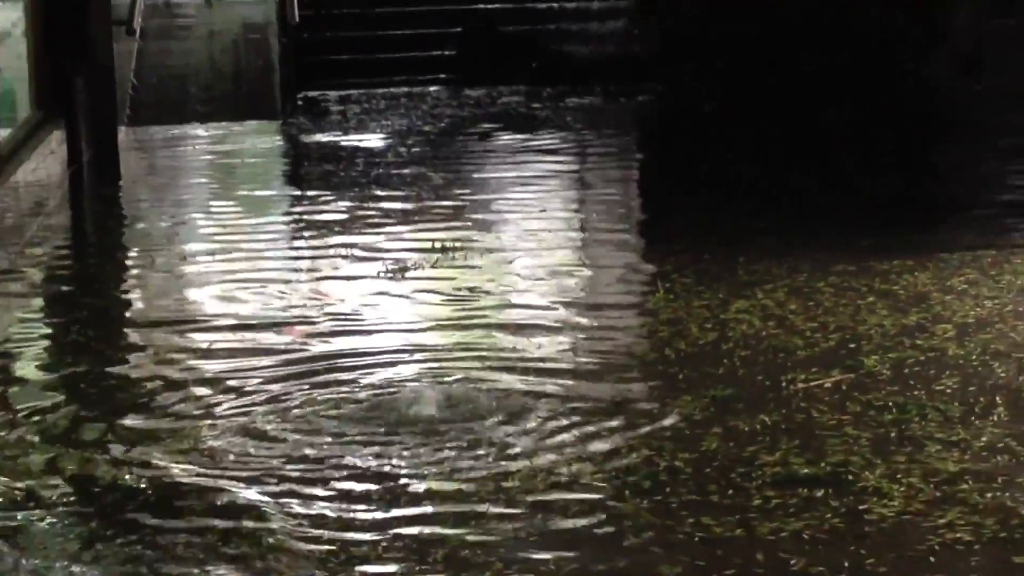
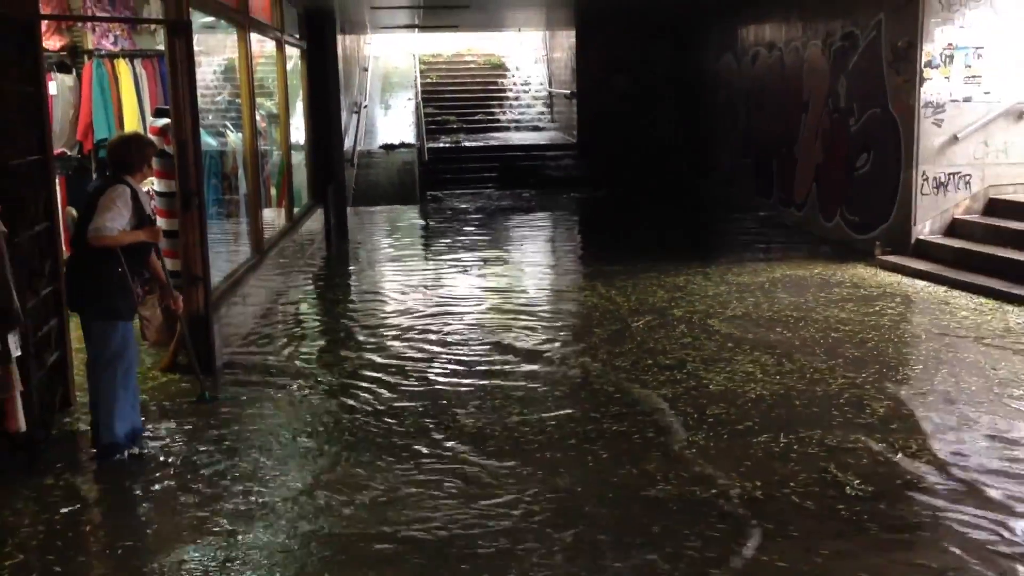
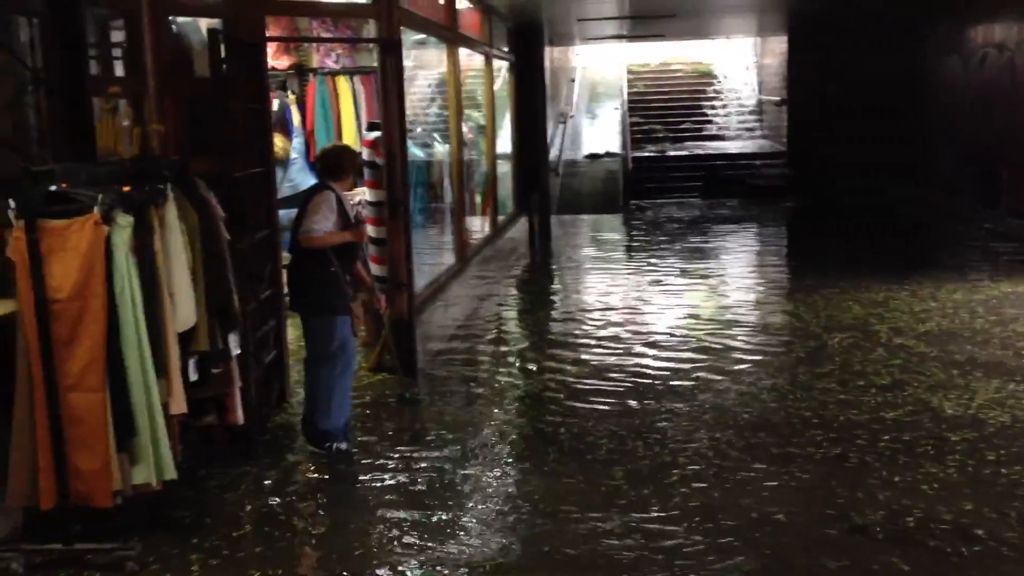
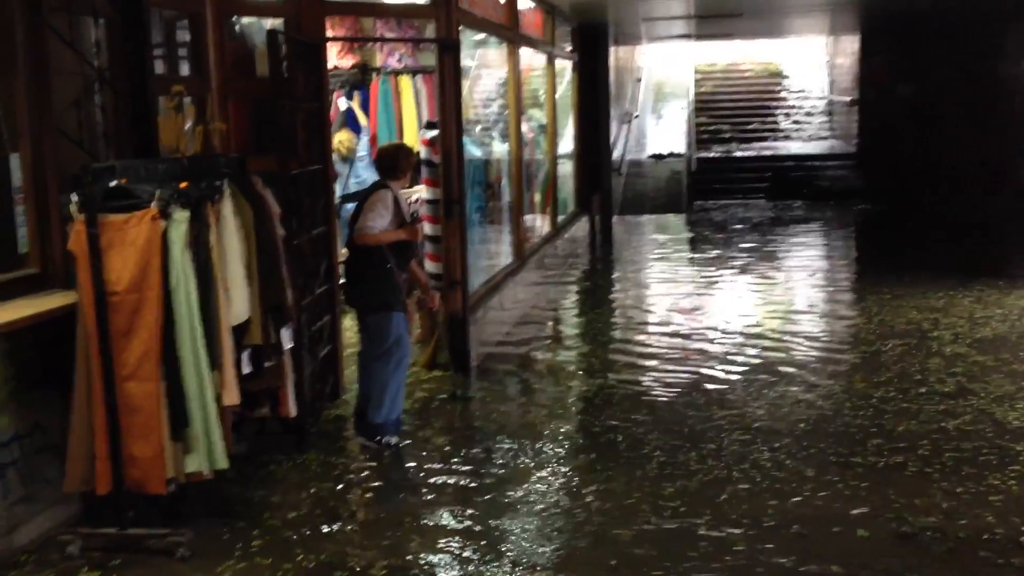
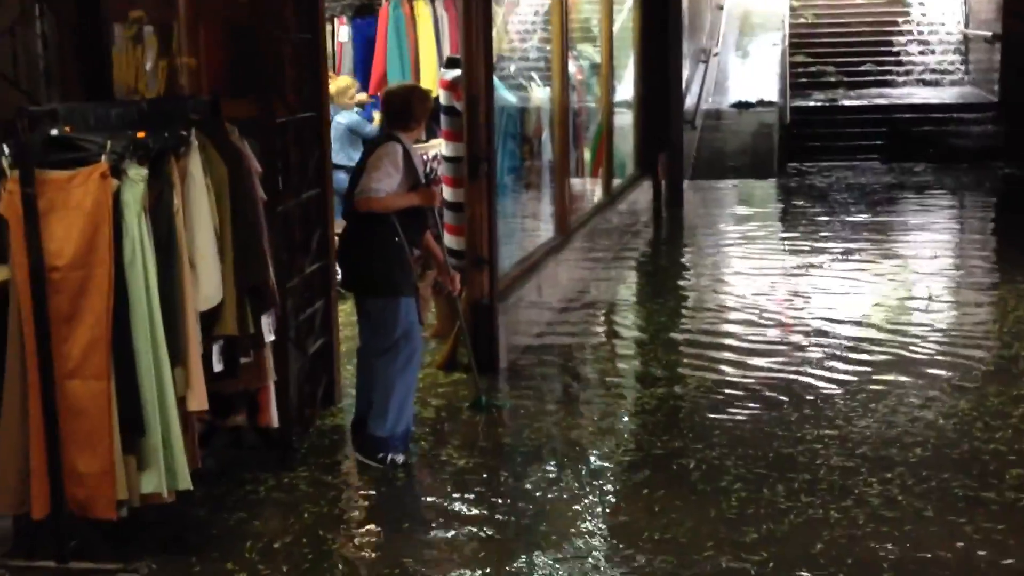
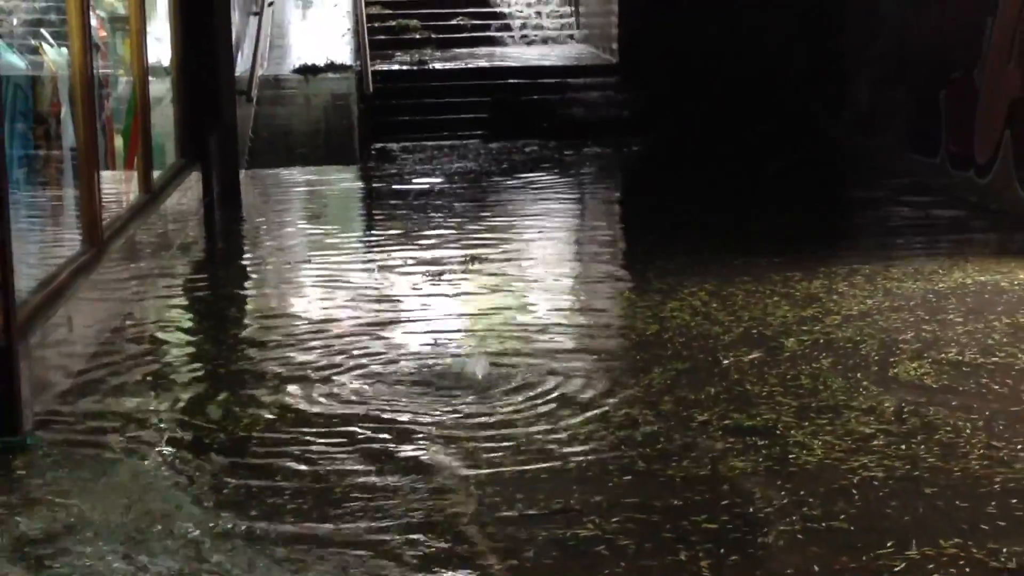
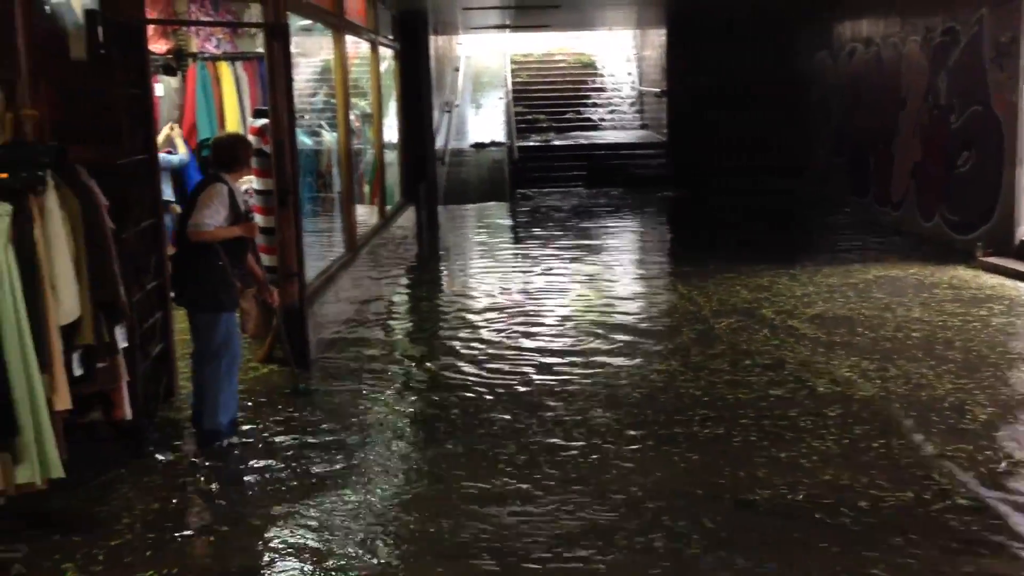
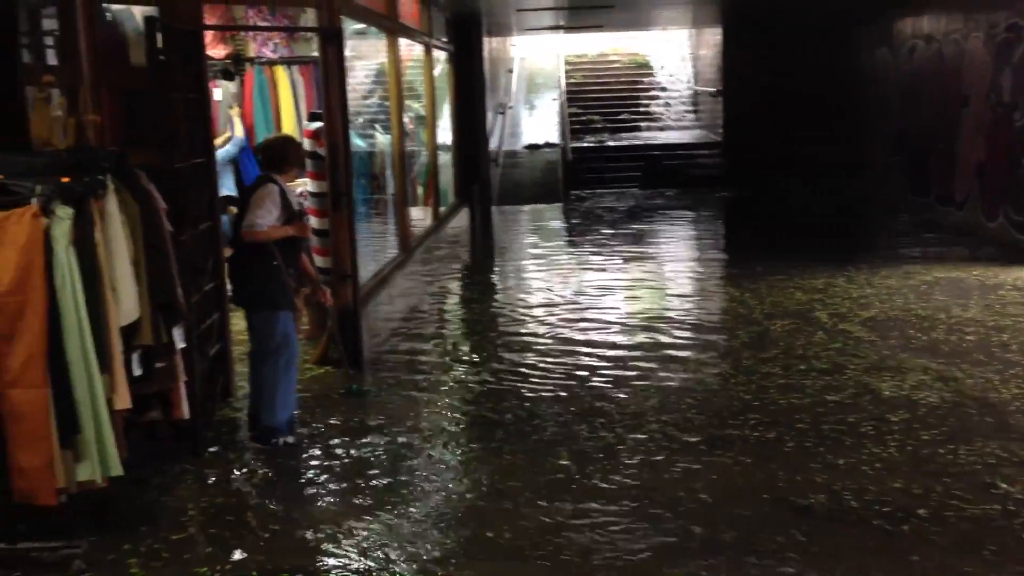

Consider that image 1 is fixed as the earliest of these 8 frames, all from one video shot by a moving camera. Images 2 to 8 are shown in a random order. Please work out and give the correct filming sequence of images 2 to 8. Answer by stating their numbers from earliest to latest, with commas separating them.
6, 2, 7, 8, 3, 4, 5
